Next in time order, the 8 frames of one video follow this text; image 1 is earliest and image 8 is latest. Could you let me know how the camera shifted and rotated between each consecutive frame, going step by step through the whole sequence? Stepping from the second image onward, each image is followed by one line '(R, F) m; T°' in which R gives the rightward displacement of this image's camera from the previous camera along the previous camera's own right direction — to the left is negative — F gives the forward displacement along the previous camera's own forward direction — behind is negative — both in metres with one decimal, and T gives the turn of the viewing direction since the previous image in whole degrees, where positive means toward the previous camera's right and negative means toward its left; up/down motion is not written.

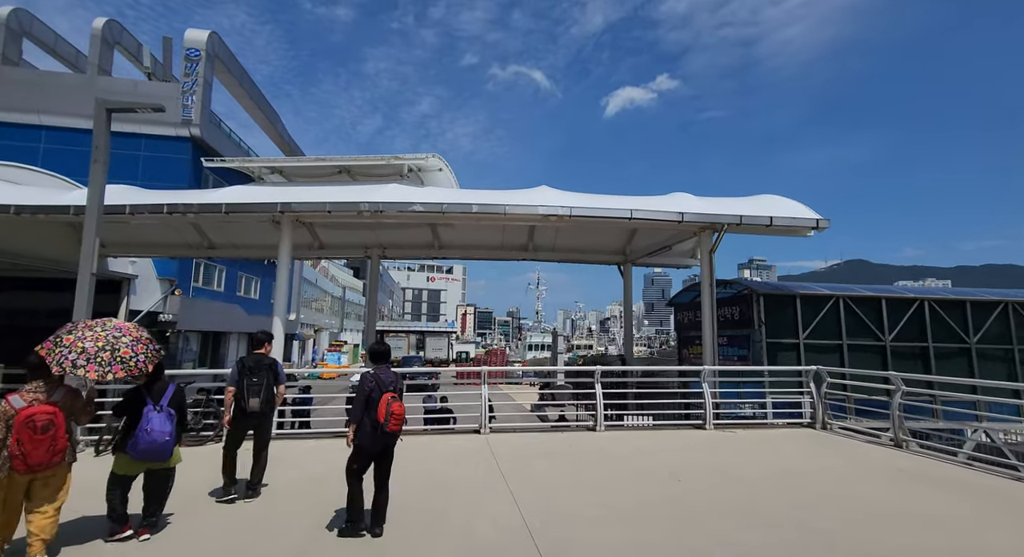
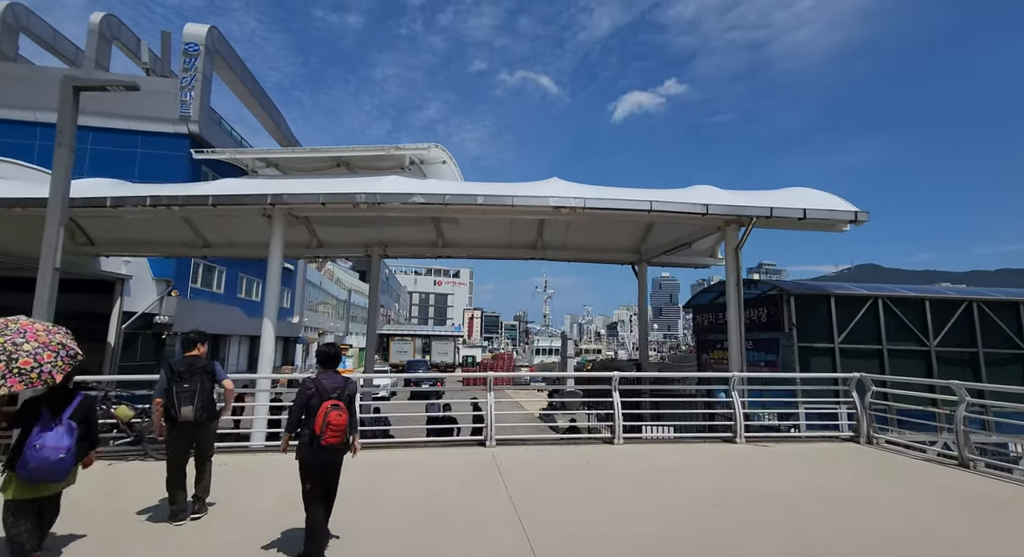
(0.0, +0.7) m; -1°
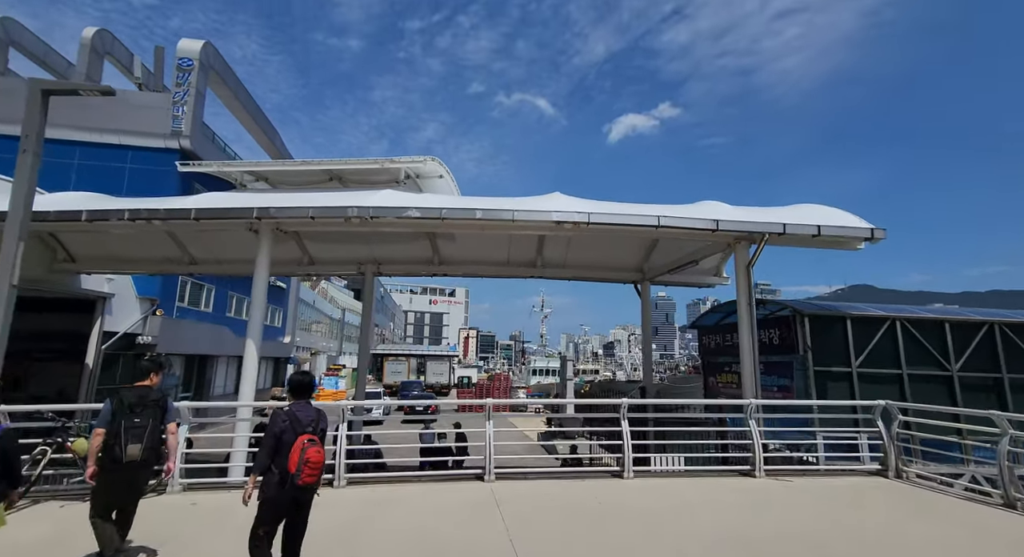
(-0.1, +0.4) m; 0°
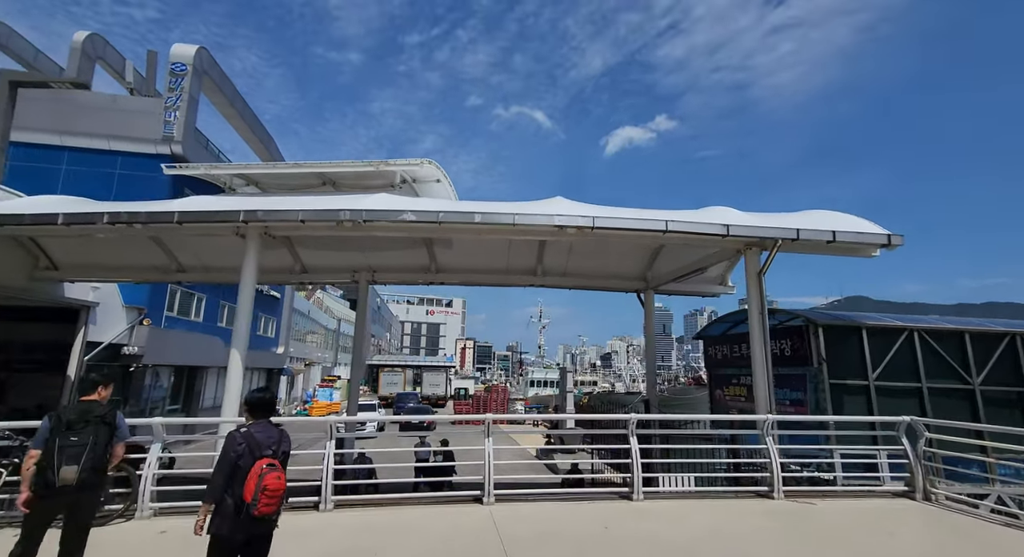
(0.0, +0.4) m; 0°
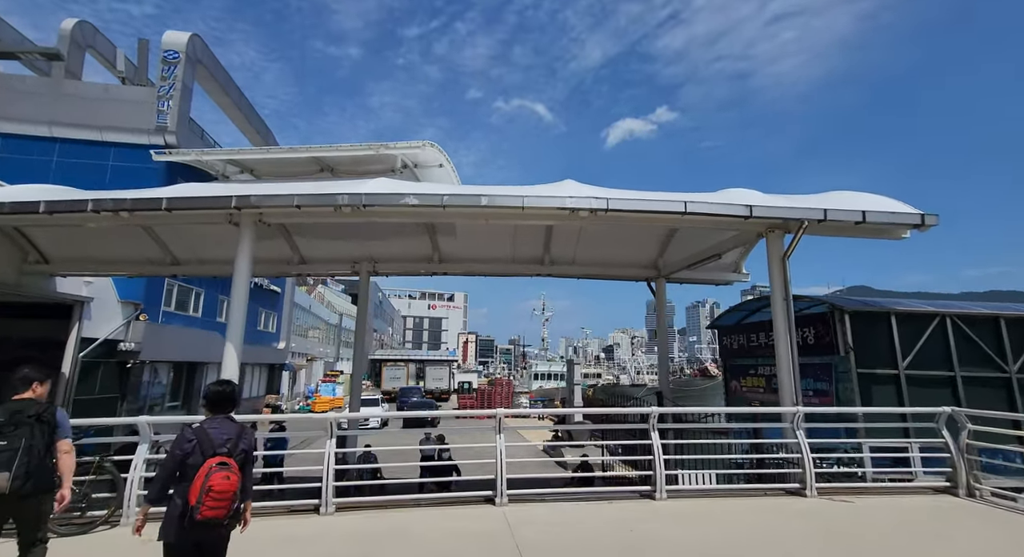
(-0.1, +0.4) m; 0°
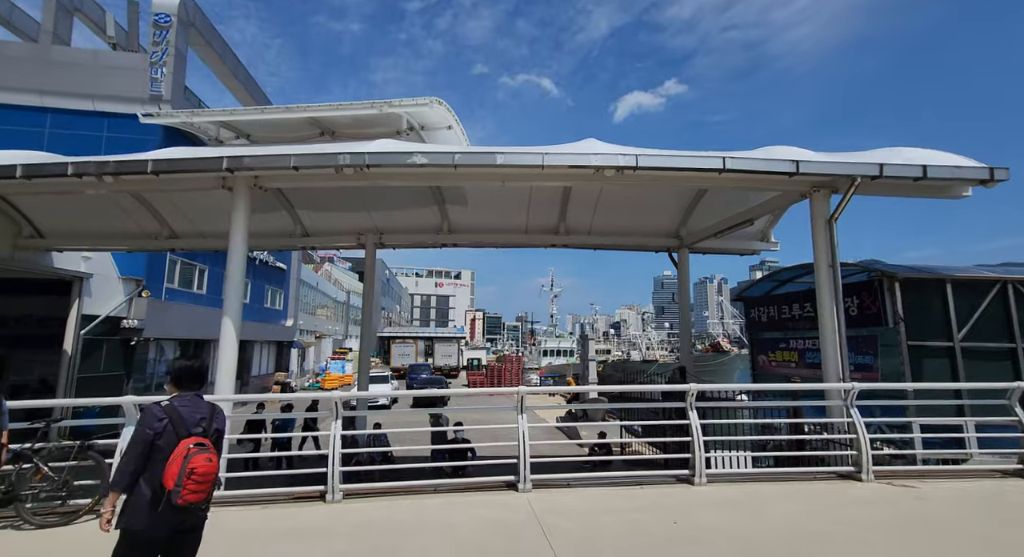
(-0.2, +0.5) m; -1°
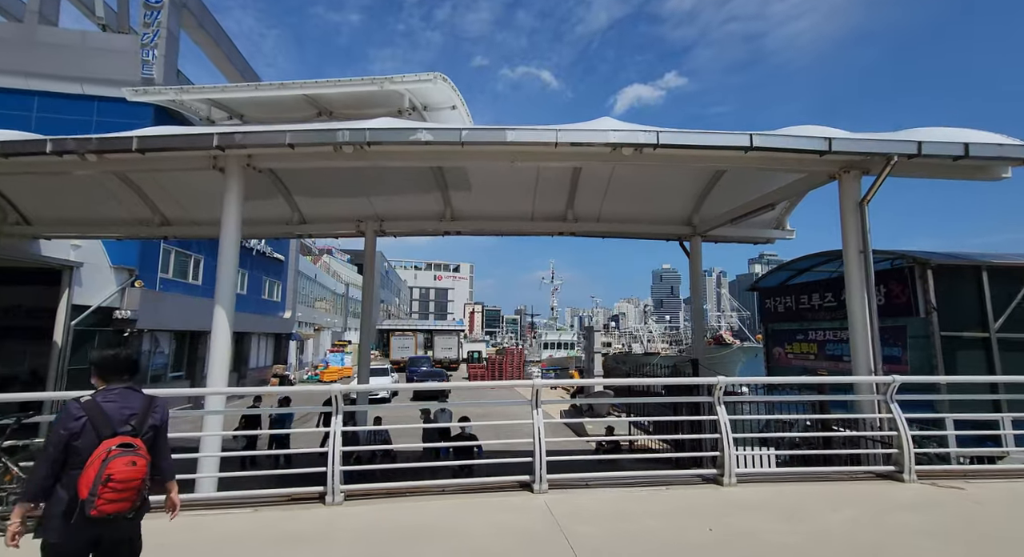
(-0.1, +0.4) m; 0°
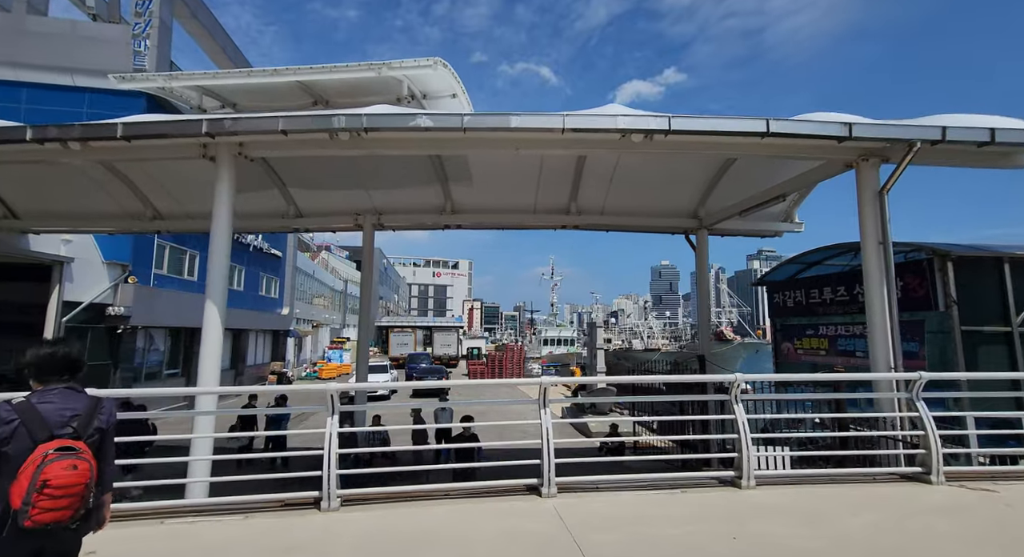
(-0.1, +0.2) m; 0°
